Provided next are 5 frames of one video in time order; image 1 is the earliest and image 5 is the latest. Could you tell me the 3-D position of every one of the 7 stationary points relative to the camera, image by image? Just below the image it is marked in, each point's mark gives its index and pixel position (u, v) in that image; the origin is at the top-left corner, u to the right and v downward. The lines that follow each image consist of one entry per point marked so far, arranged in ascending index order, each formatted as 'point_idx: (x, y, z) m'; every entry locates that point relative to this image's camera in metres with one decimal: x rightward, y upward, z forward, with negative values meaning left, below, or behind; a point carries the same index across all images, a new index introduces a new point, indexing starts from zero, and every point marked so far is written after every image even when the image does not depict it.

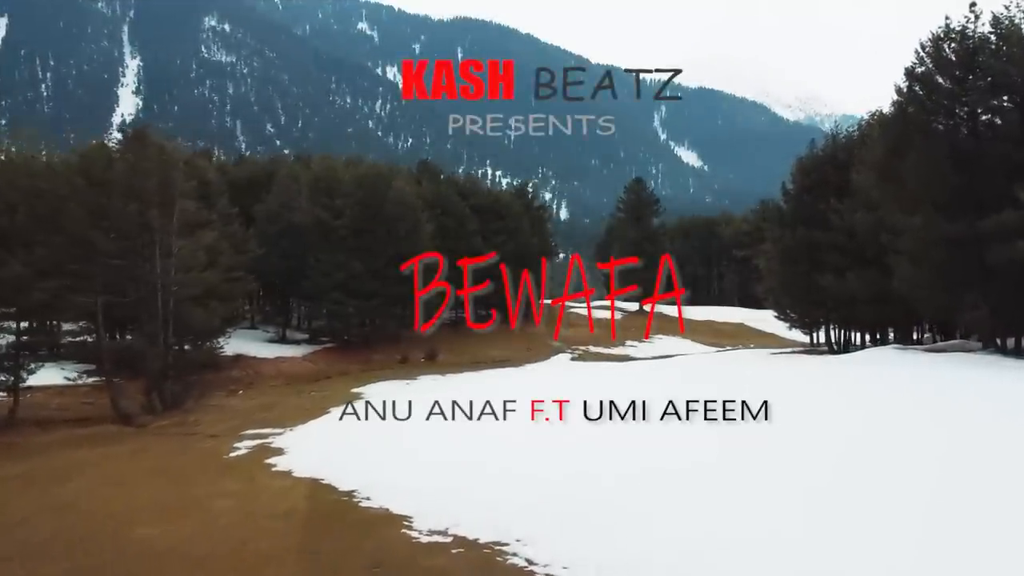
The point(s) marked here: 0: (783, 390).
0: (+6.8, -2.5, +19.2) m
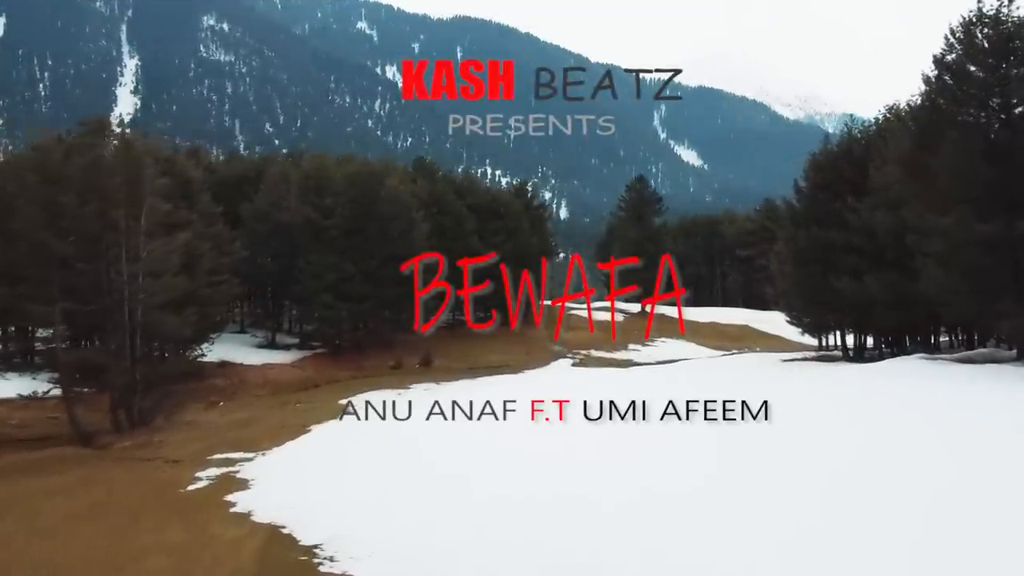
0: (+6.7, -2.6, +17.9) m
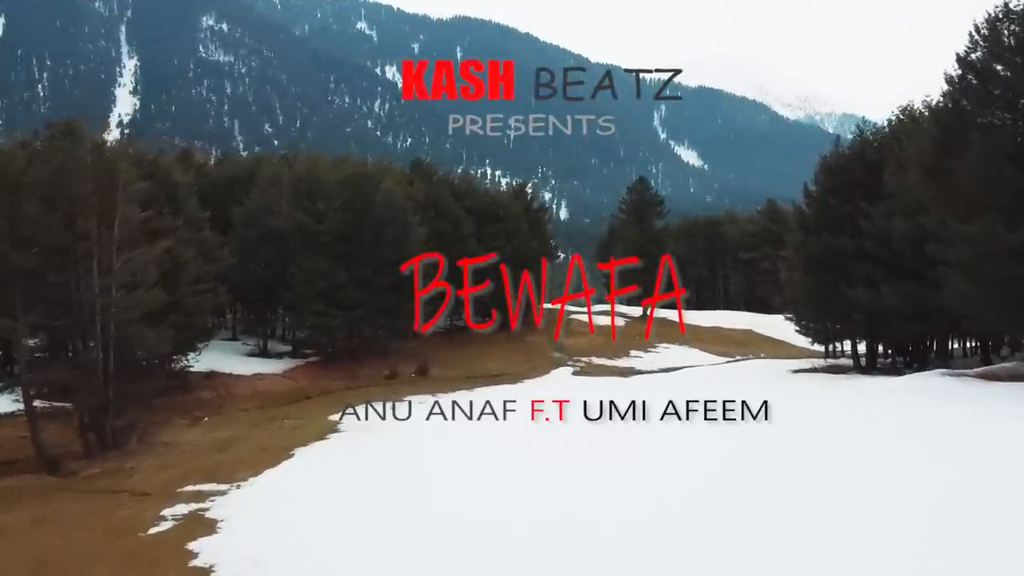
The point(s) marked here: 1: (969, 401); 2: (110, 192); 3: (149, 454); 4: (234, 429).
0: (+6.7, -2.9, +16.9) m
1: (+10.3, -2.6, +17.2) m
2: (-7.9, +1.9, +15.0) m
3: (-6.8, -3.2, +14.4) m
4: (-6.7, -3.4, +18.4) m
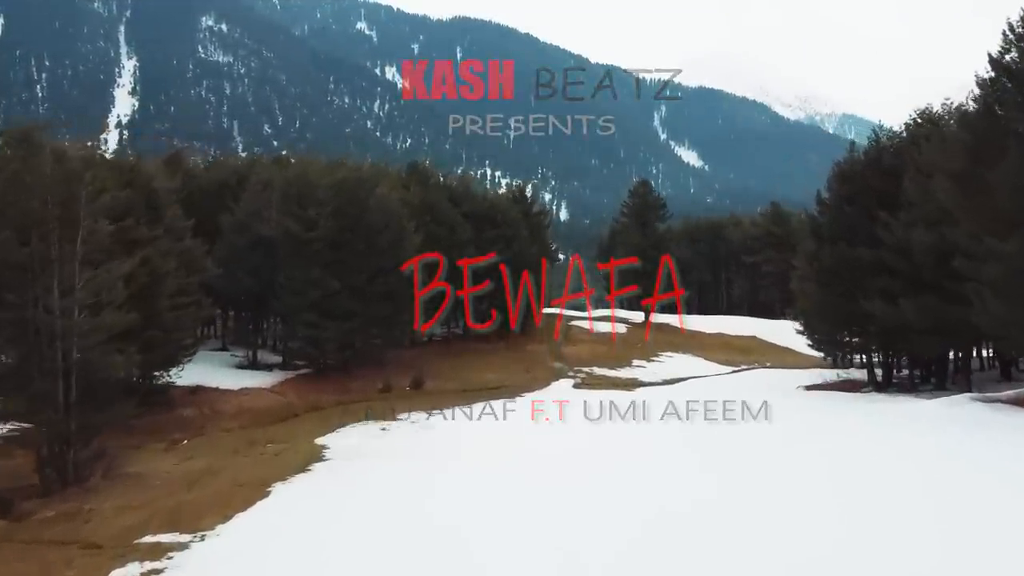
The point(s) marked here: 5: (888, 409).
0: (+6.6, -3.2, +15.7) m
1: (+10.2, -2.9, +16.0) m
2: (-8.0, +1.5, +13.9) m
3: (-6.9, -3.5, +13.2) m
4: (-6.7, -3.8, +17.2) m
5: (+9.5, -3.1, +19.3) m
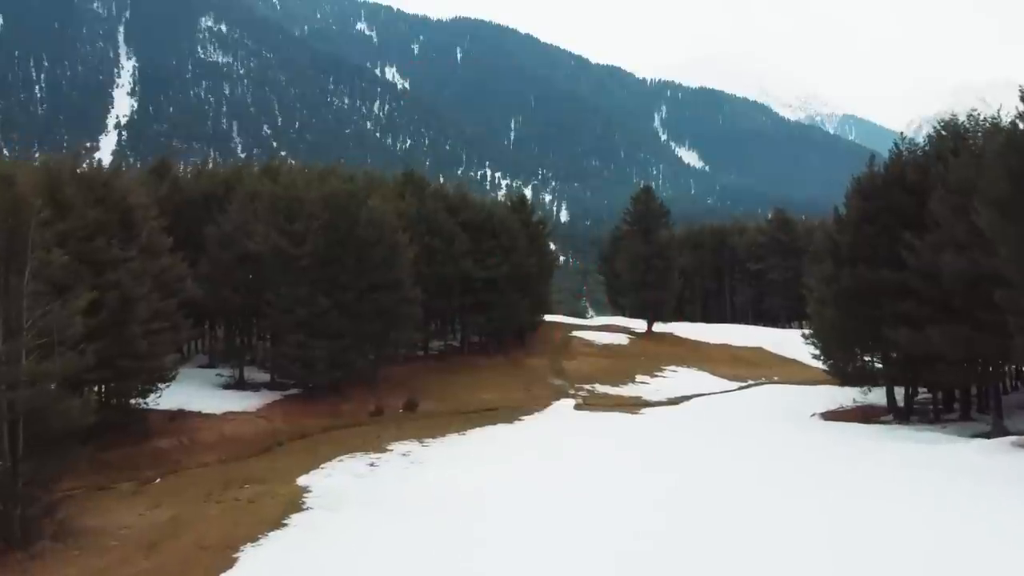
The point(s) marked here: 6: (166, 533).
0: (+6.6, -3.9, +14.3) m
1: (+10.2, -3.6, +14.6) m
2: (-8.0, +0.9, +12.5) m
3: (-7.0, -4.2, +11.8) m
4: (-6.8, -4.4, +15.8) m
5: (+9.4, -3.7, +17.9) m
6: (-6.0, -4.3, +13.2) m
